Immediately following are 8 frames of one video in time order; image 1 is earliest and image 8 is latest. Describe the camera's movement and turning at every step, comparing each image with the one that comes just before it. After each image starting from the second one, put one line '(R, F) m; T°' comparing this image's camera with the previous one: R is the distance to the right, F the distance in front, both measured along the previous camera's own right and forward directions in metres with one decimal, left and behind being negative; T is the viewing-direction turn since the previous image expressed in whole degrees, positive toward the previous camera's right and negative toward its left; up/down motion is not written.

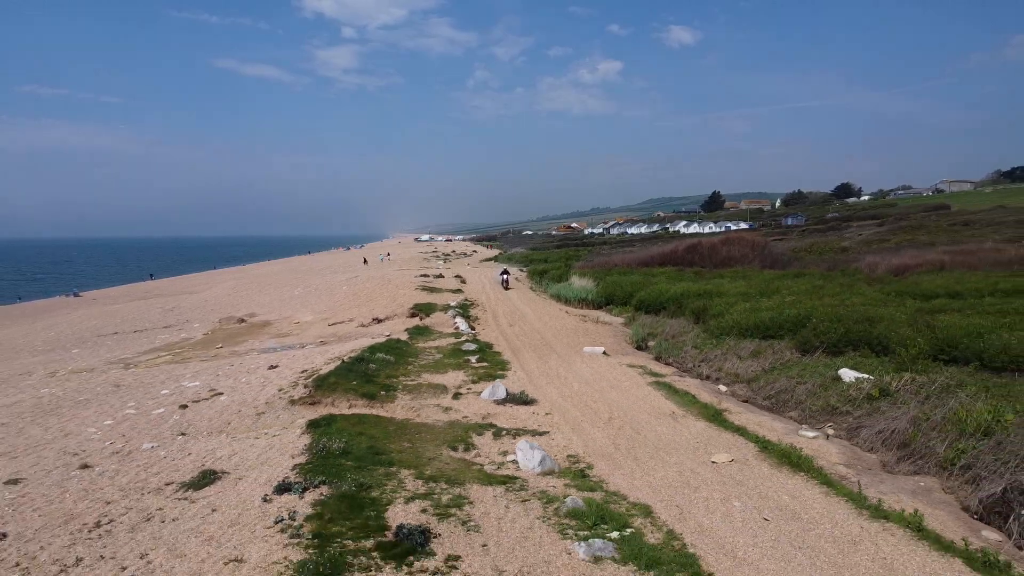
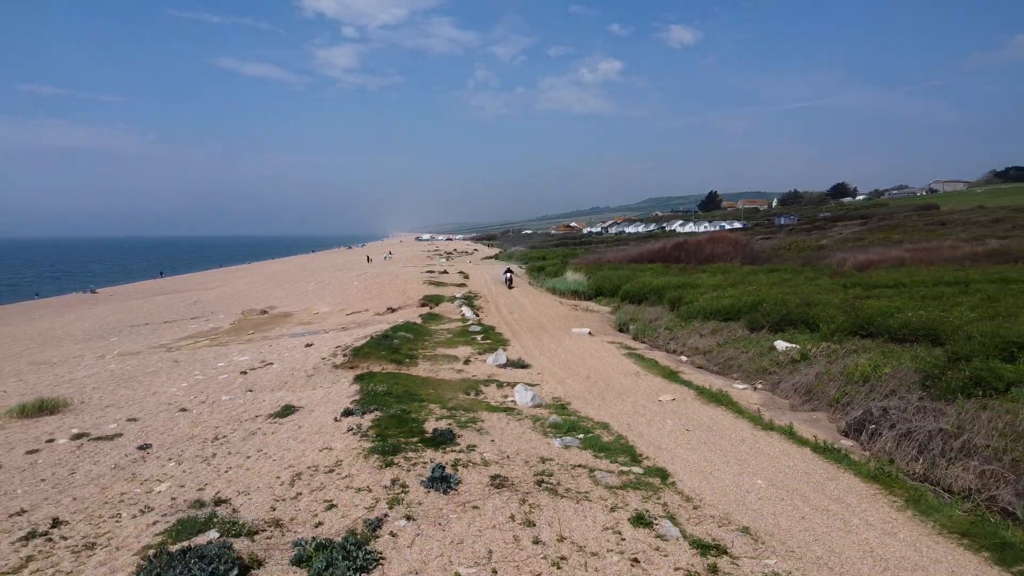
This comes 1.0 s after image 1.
(0.0, -2.3) m; 0°
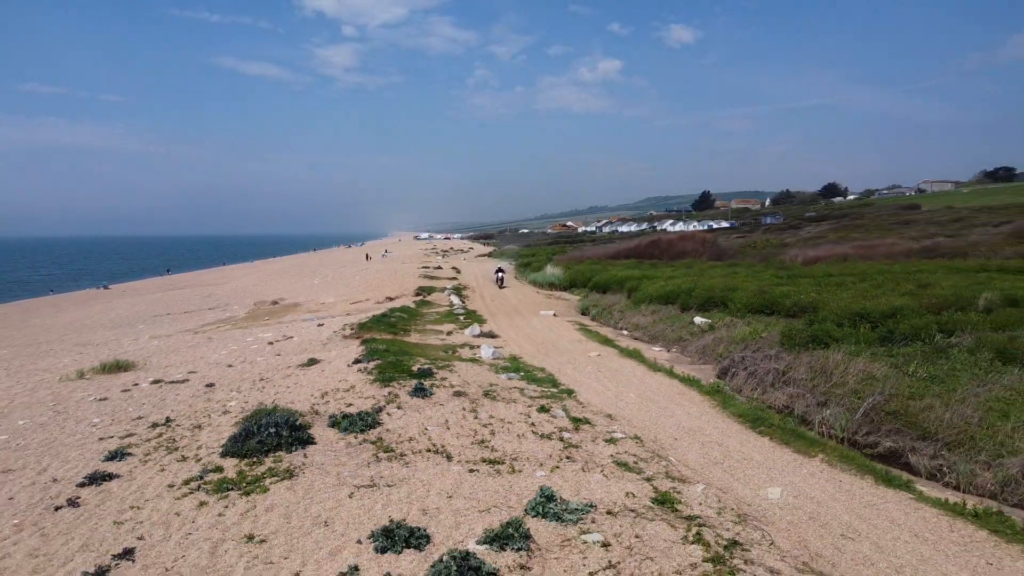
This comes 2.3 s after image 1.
(+0.8, -3.1) m; 0°
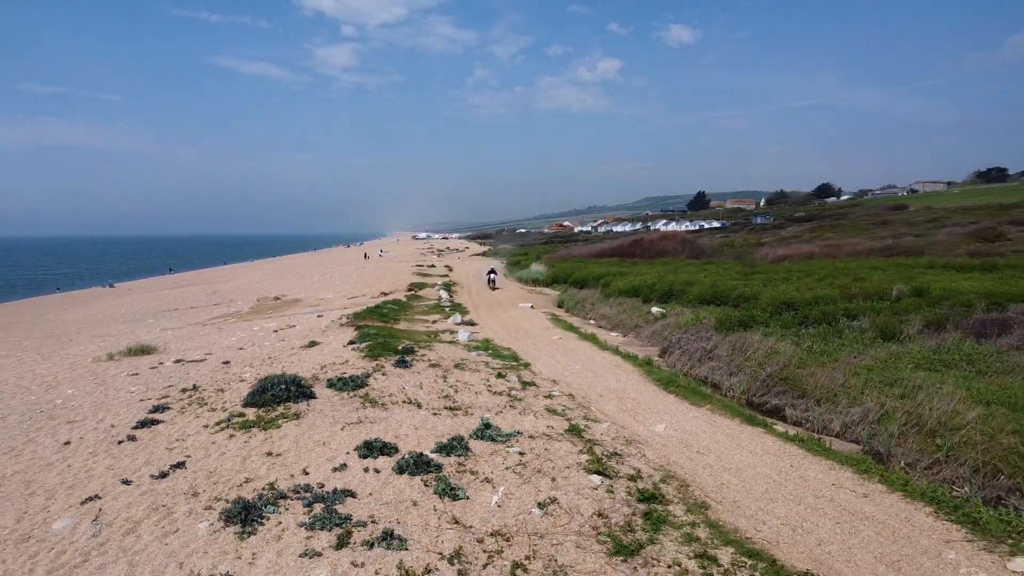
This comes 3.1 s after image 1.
(+0.7, -1.9) m; 0°
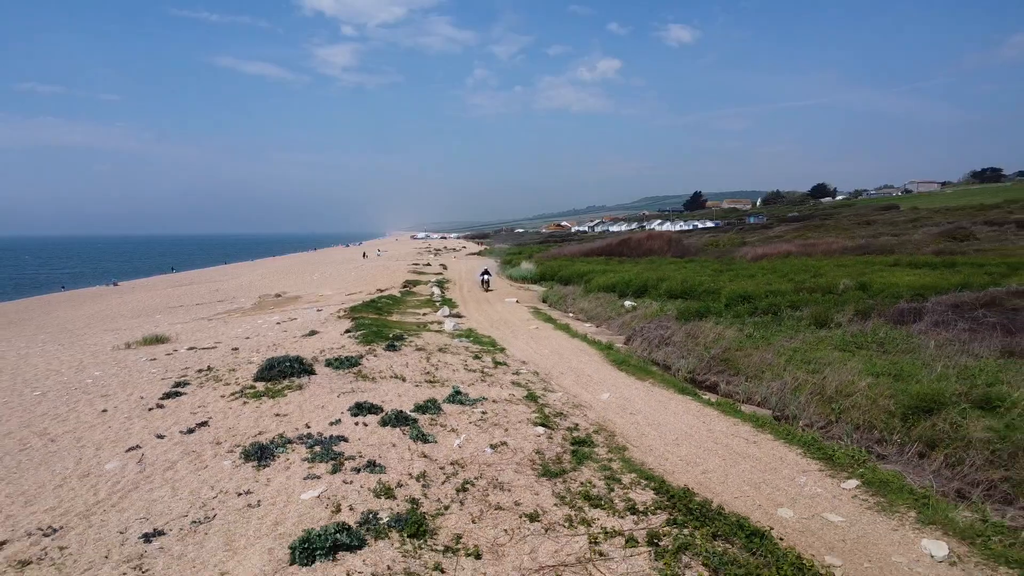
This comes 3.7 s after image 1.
(+0.6, -1.5) m; 0°
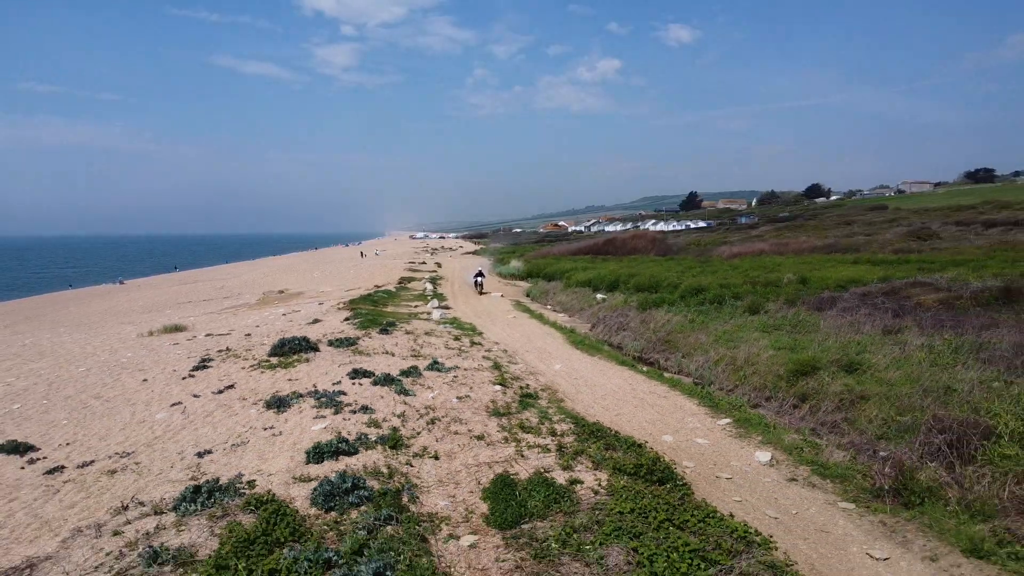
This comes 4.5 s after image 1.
(+0.7, -2.0) m; 0°
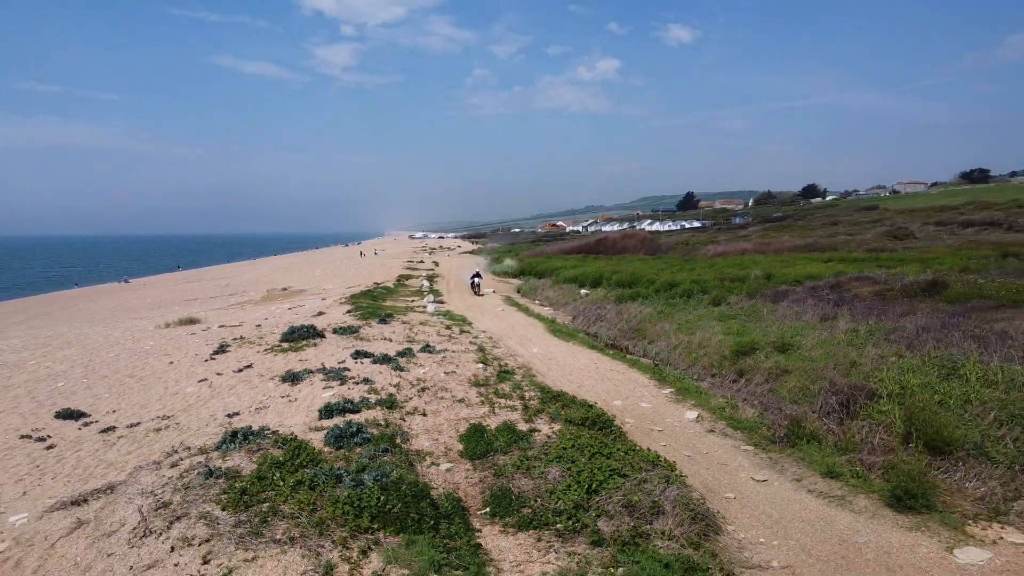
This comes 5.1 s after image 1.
(+0.4, -1.5) m; 0°
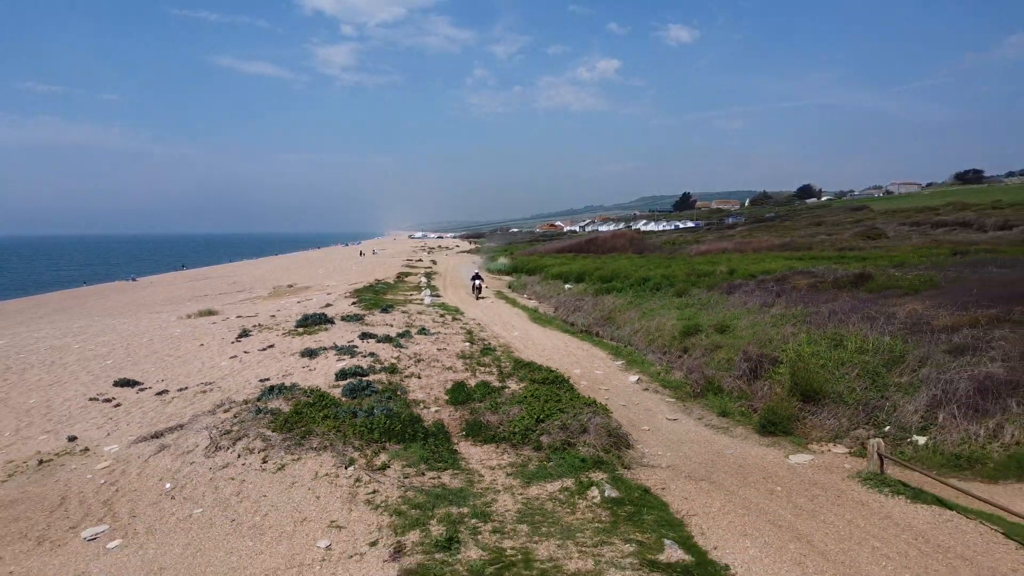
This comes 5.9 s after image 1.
(+0.4, -2.1) m; 0°
